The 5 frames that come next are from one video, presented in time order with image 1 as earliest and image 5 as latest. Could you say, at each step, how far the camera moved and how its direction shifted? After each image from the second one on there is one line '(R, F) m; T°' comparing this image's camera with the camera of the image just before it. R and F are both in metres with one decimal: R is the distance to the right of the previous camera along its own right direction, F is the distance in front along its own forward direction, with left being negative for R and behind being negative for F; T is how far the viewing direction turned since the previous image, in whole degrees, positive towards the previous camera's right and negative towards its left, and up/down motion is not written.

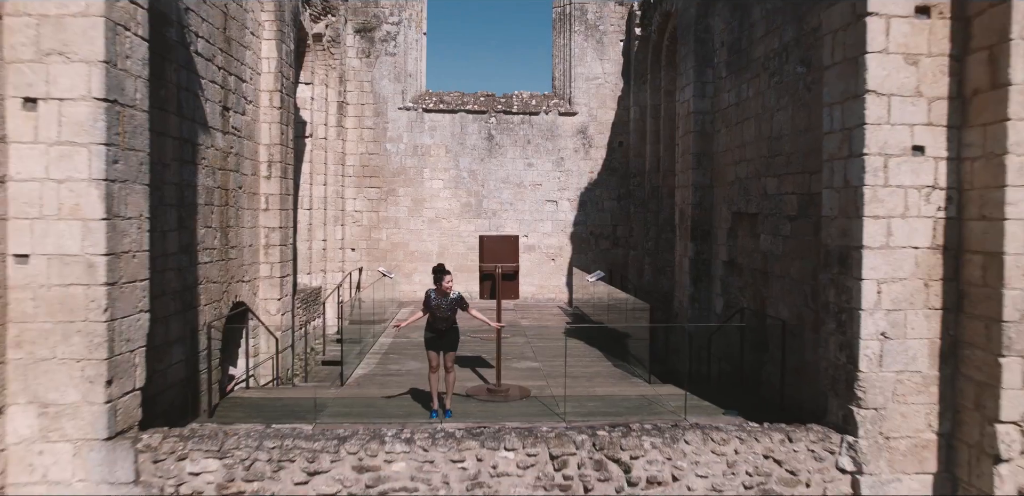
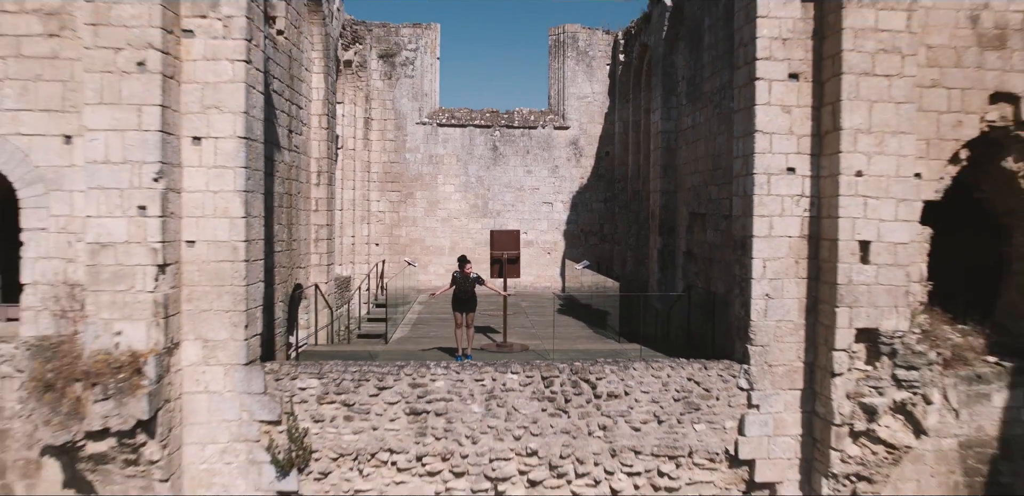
(0.0, -1.4) m; 0°
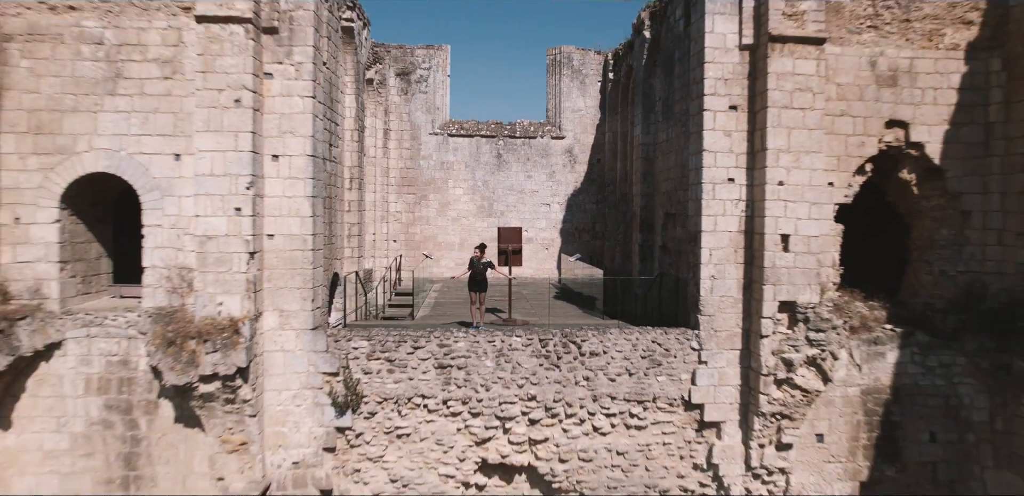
(-0.1, -1.3) m; 0°
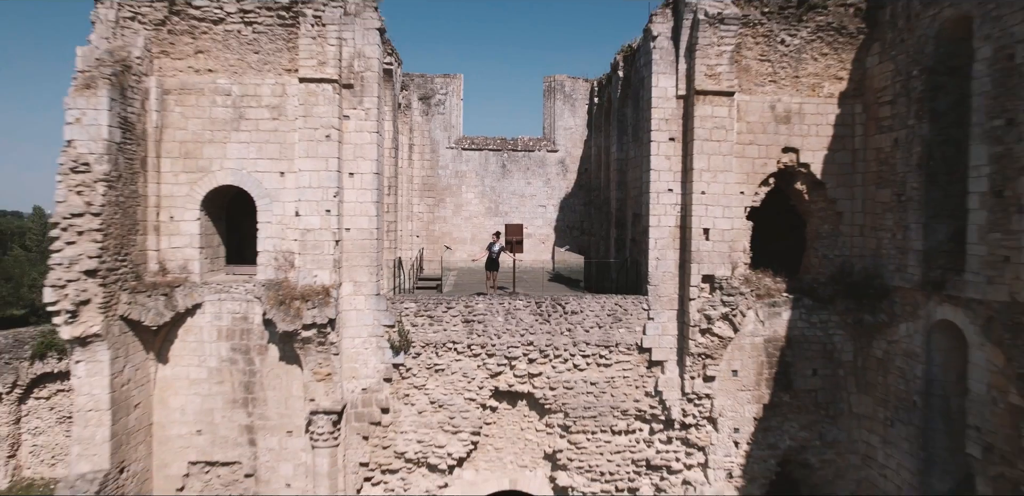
(-0.1, -2.3) m; 0°
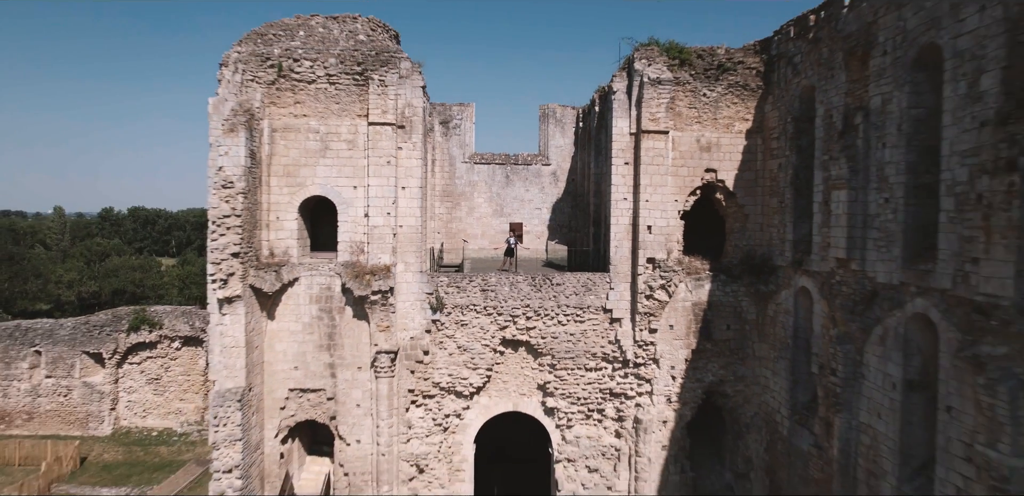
(-0.1, -3.3) m; 0°
